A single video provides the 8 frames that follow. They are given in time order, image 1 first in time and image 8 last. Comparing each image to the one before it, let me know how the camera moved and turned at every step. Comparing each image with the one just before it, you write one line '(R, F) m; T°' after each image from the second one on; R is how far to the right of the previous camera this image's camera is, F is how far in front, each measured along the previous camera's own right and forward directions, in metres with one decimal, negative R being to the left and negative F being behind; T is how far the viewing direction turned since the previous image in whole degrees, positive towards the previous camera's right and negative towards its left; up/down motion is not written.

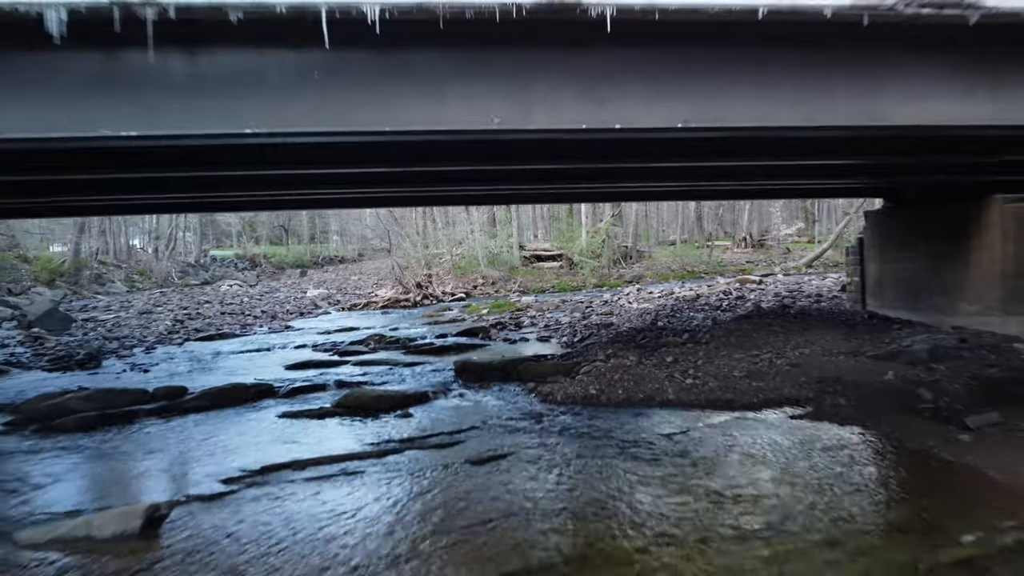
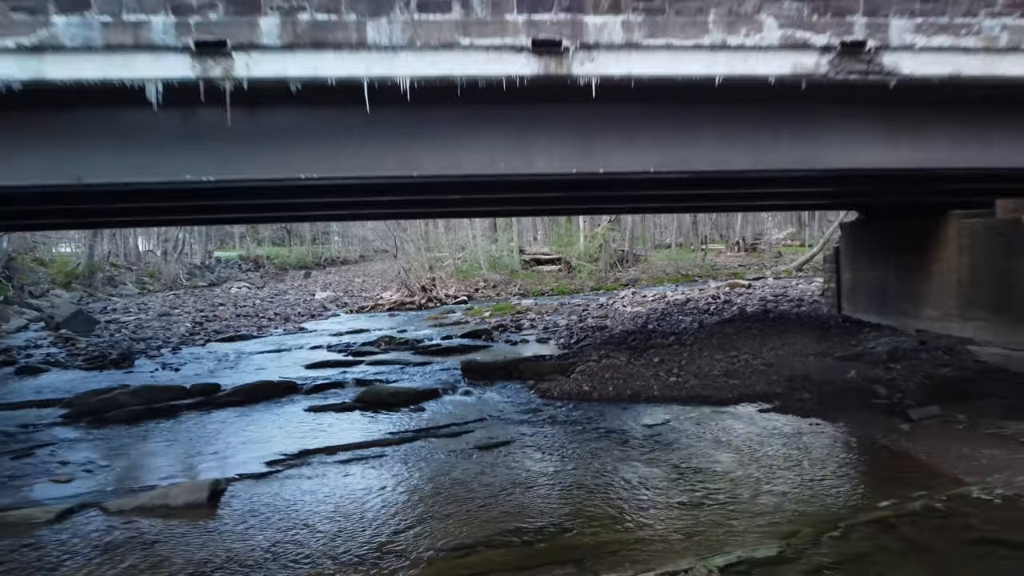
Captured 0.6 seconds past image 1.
(0.0, -1.0) m; 0°
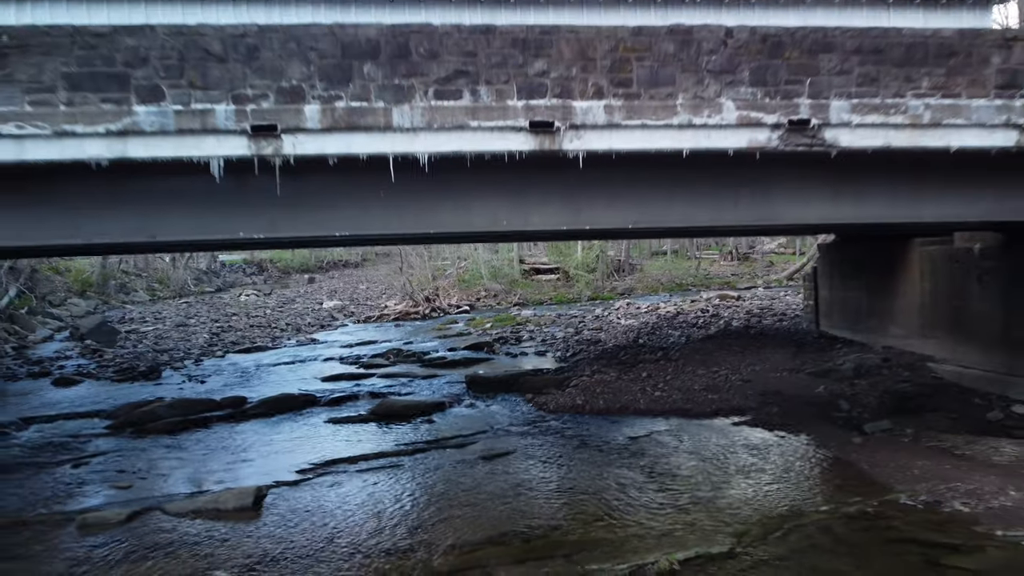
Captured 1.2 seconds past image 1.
(0.0, -1.0) m; 0°
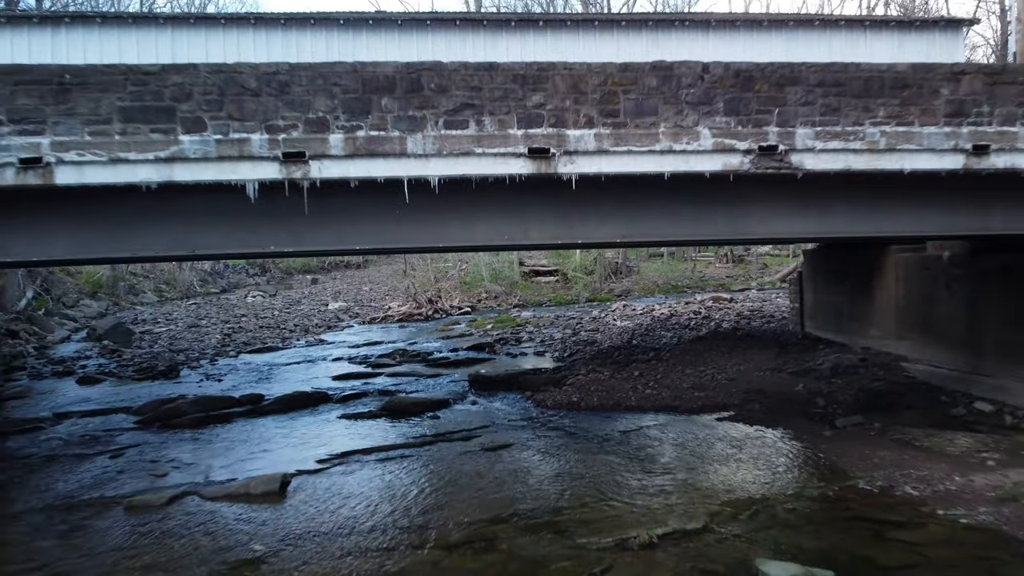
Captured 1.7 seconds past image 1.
(0.0, -0.8) m; 0°
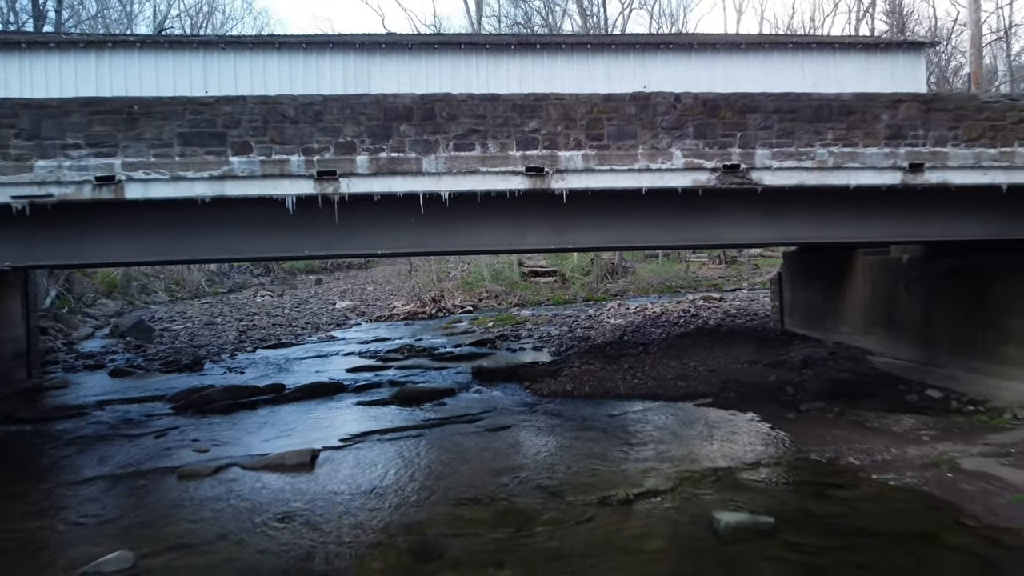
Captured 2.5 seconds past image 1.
(0.0, -1.2) m; 0°
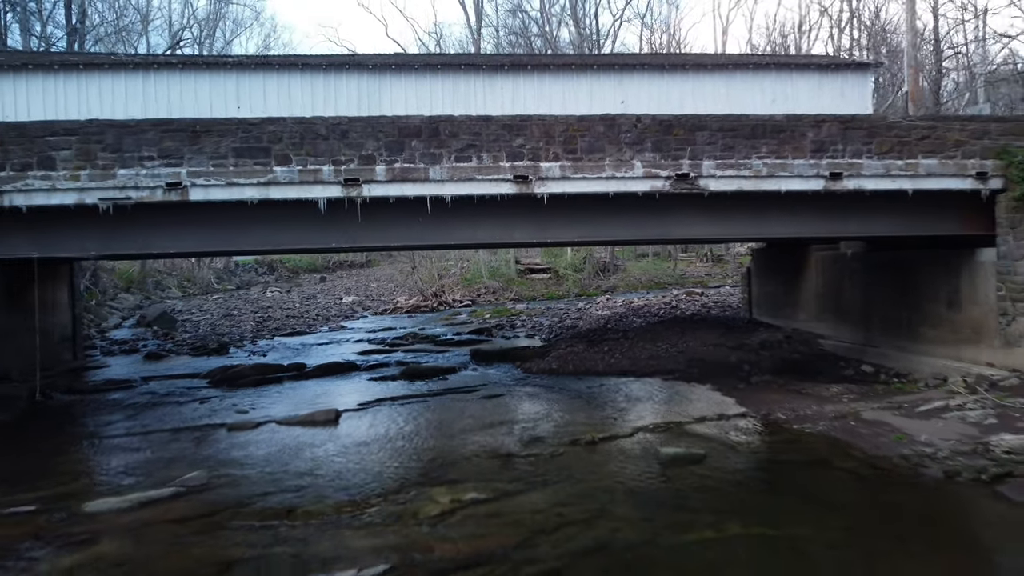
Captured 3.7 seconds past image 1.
(+0.1, -1.9) m; 0°
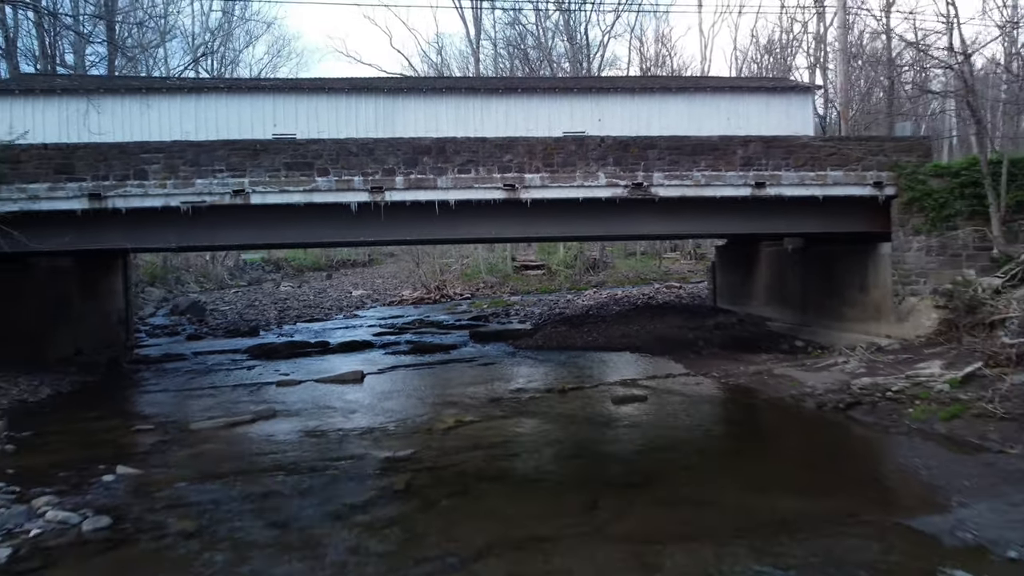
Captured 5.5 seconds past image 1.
(+0.2, -2.7) m; 0°
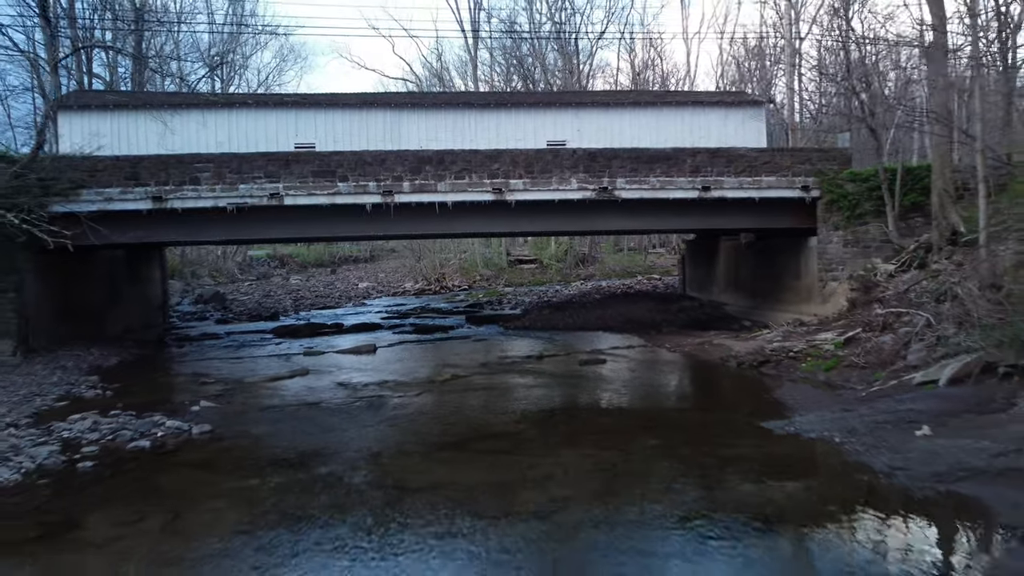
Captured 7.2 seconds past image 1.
(+0.3, -2.7) m; 0°
